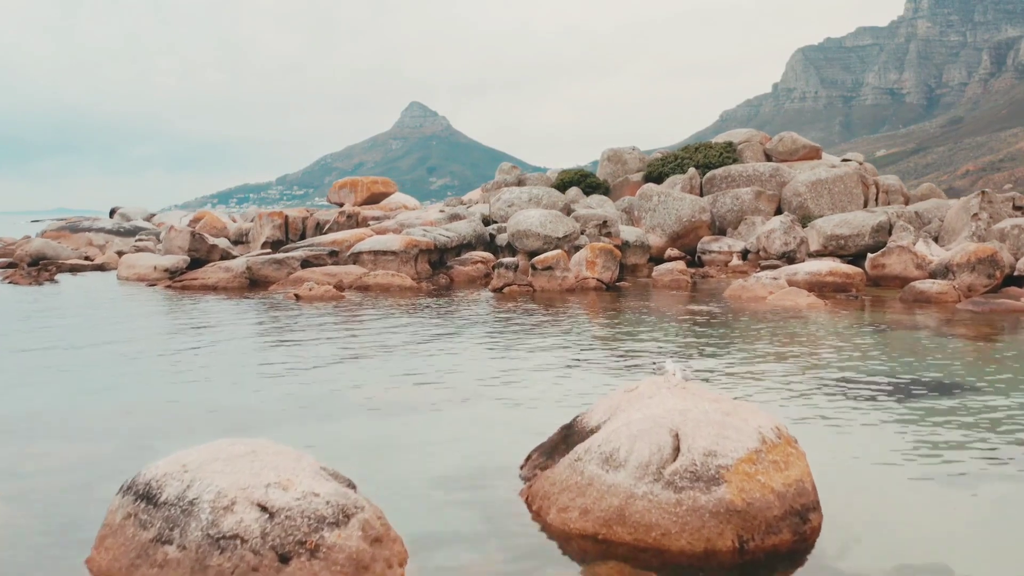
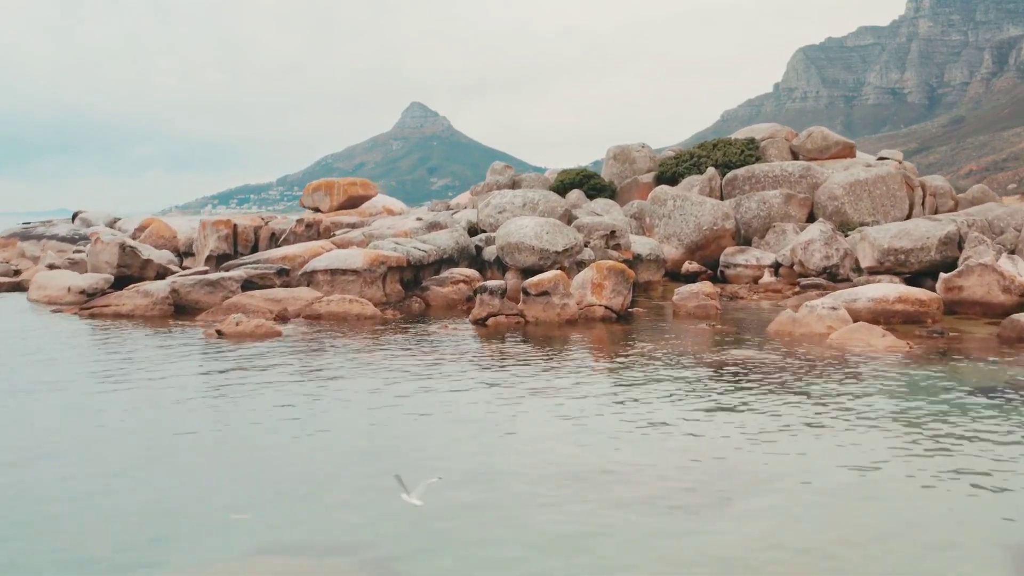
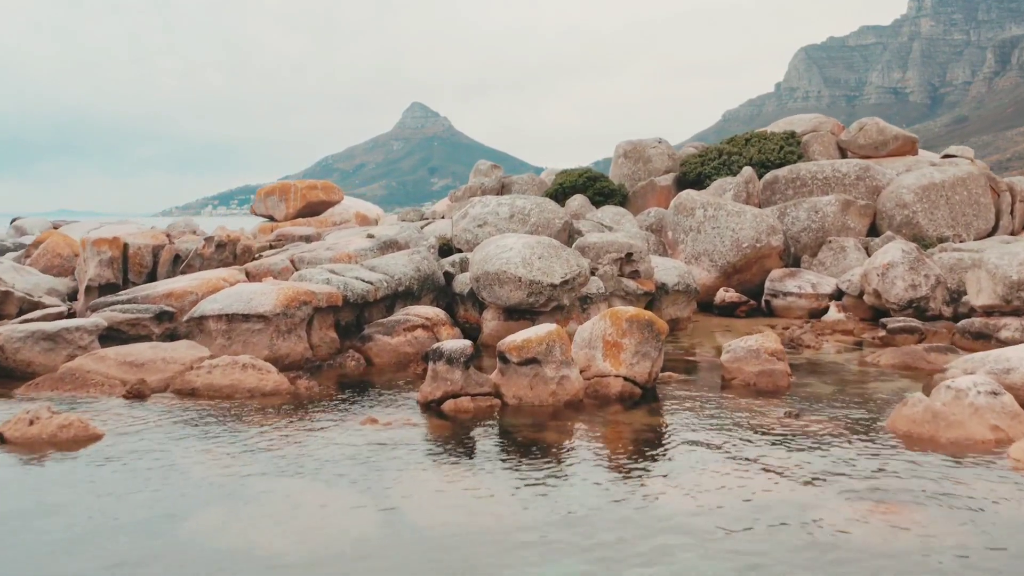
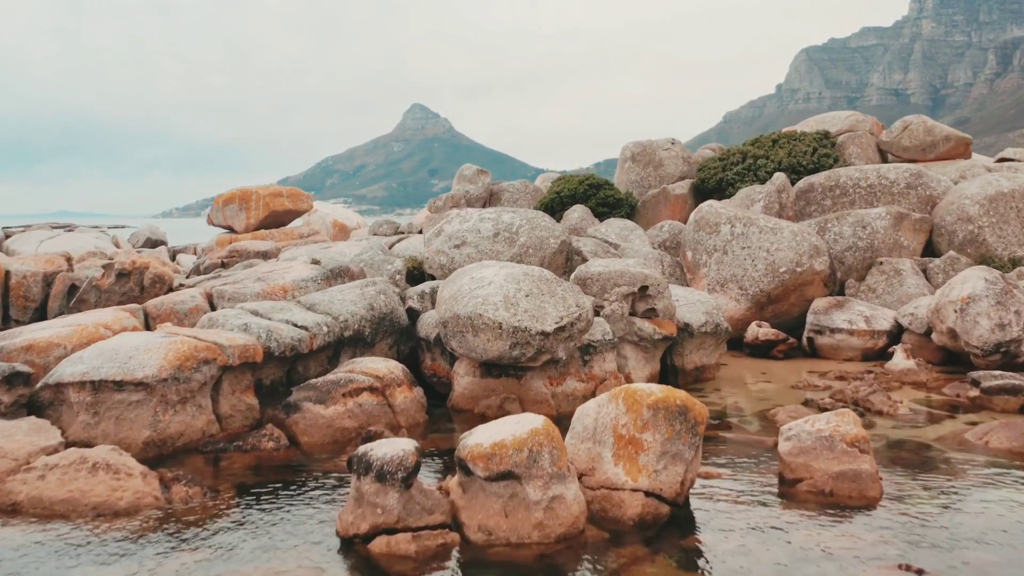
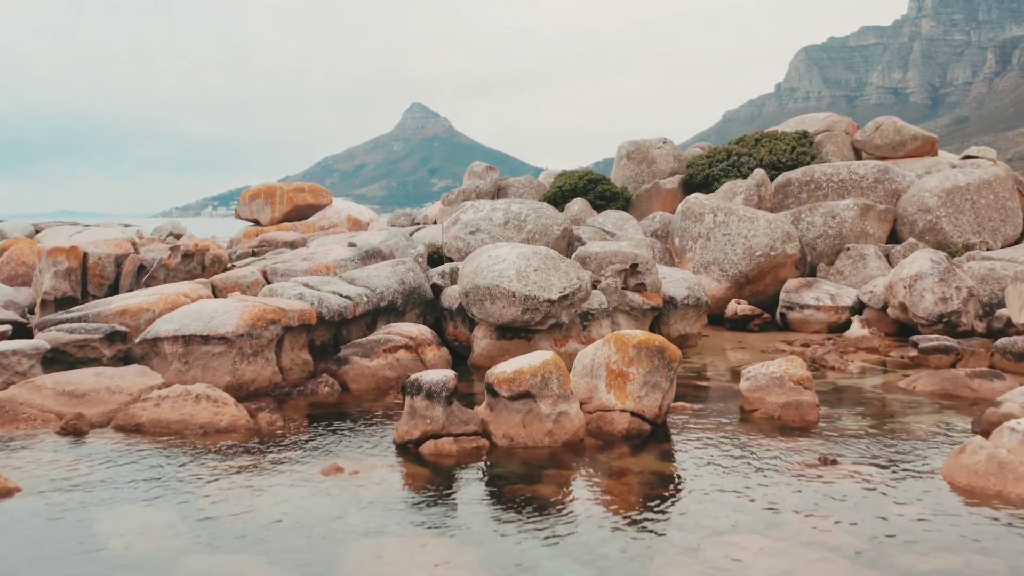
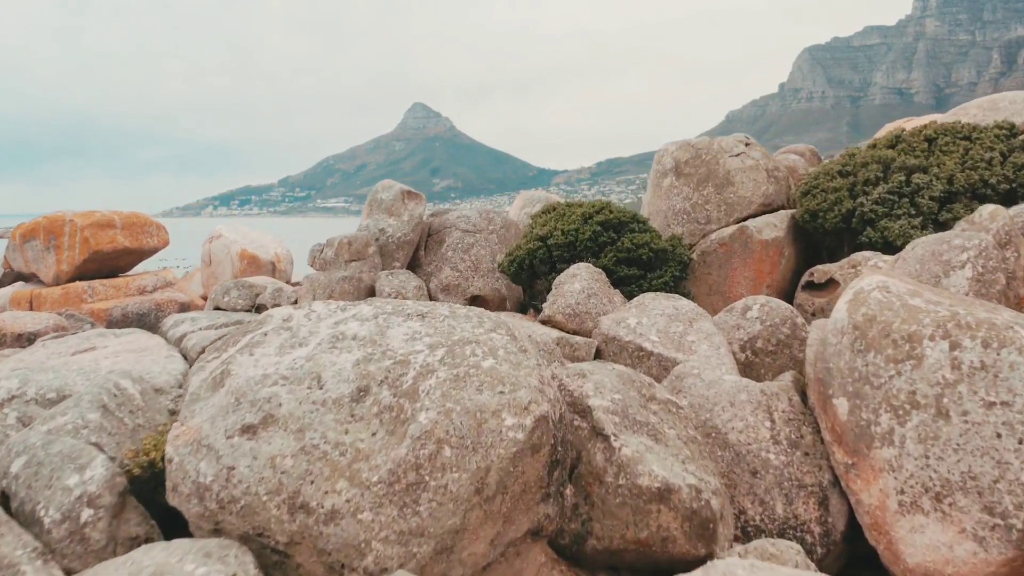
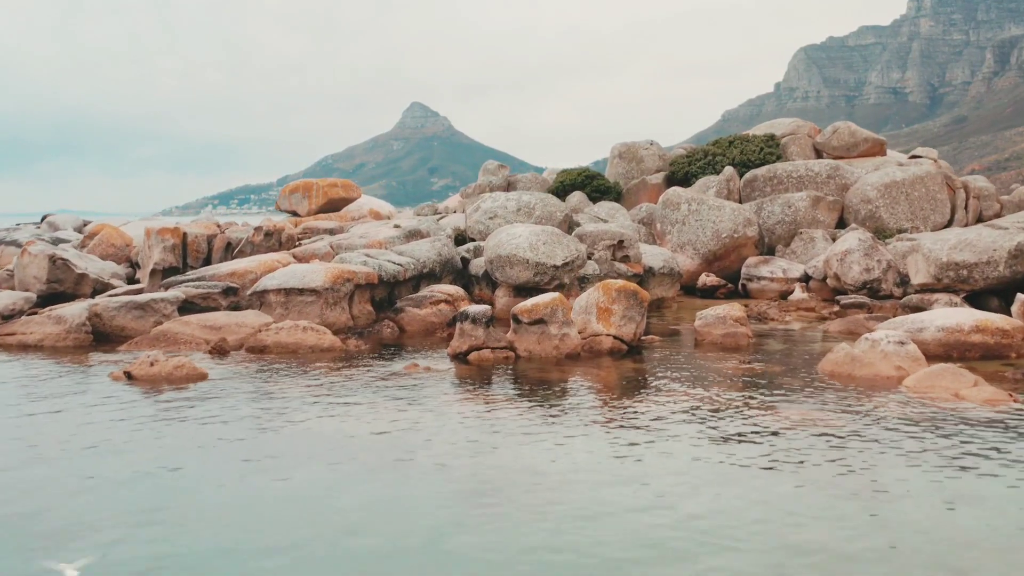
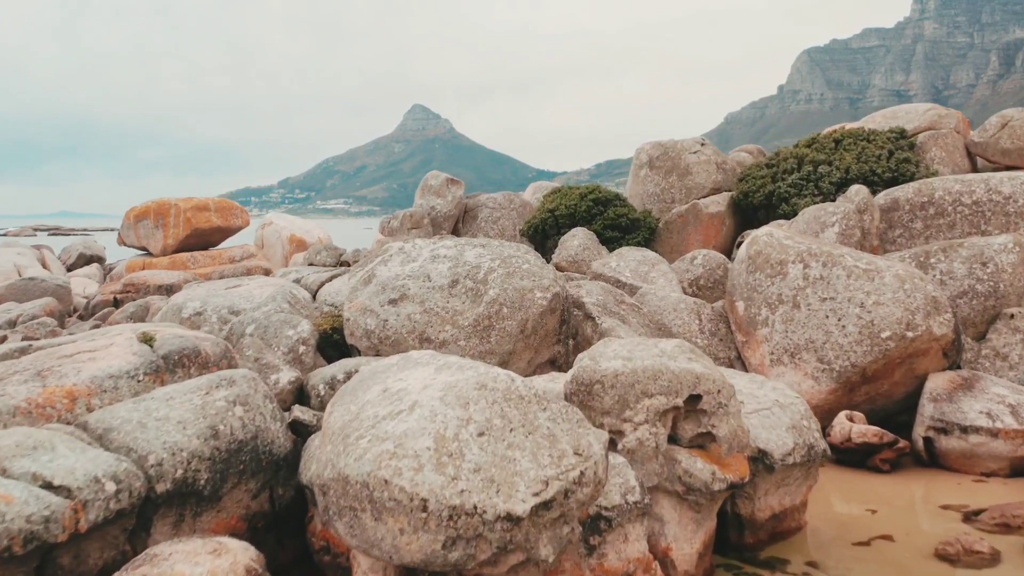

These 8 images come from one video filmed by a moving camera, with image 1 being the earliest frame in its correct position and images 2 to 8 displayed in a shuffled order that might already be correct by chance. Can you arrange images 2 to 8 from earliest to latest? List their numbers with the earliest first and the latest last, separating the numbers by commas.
2, 7, 3, 5, 4, 8, 6
